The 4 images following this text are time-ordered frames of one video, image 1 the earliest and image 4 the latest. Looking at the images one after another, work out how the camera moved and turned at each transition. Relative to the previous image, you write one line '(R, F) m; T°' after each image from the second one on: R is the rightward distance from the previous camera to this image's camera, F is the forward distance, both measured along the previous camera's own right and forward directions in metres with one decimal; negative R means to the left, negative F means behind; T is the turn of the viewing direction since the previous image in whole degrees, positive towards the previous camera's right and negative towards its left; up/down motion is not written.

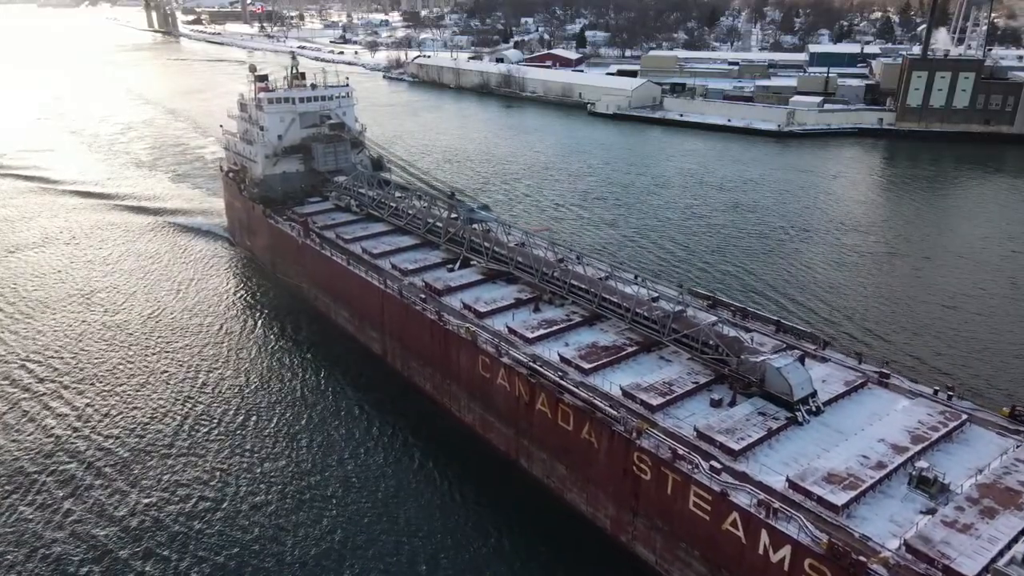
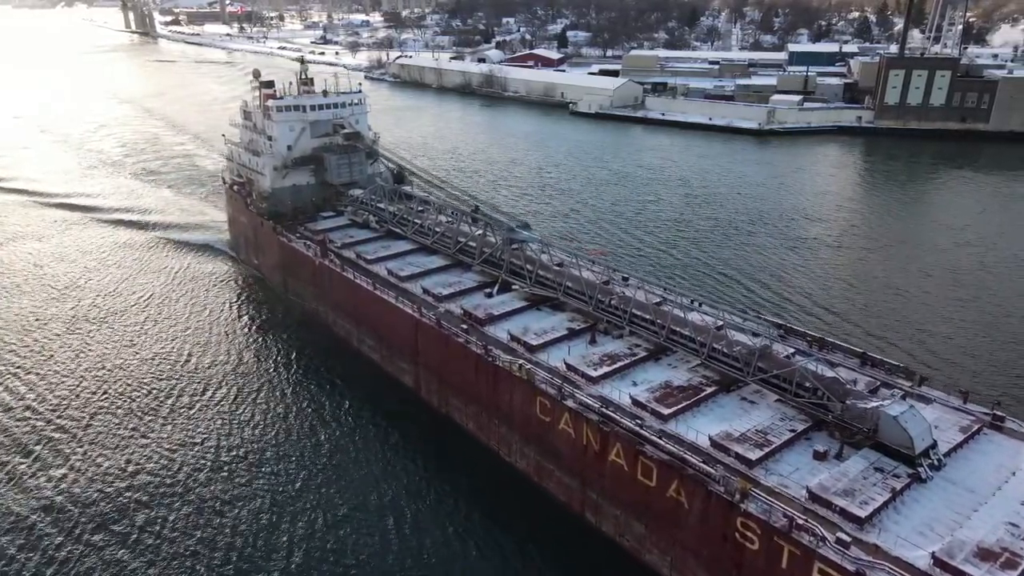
(-1.3, +1.5) m; +1°
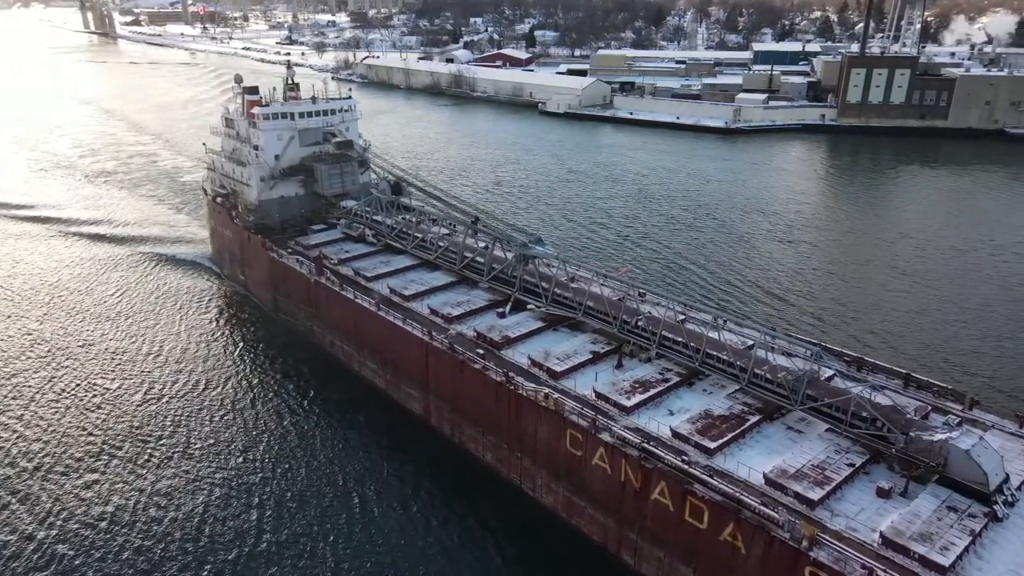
(-0.9, +1.0) m; +2°
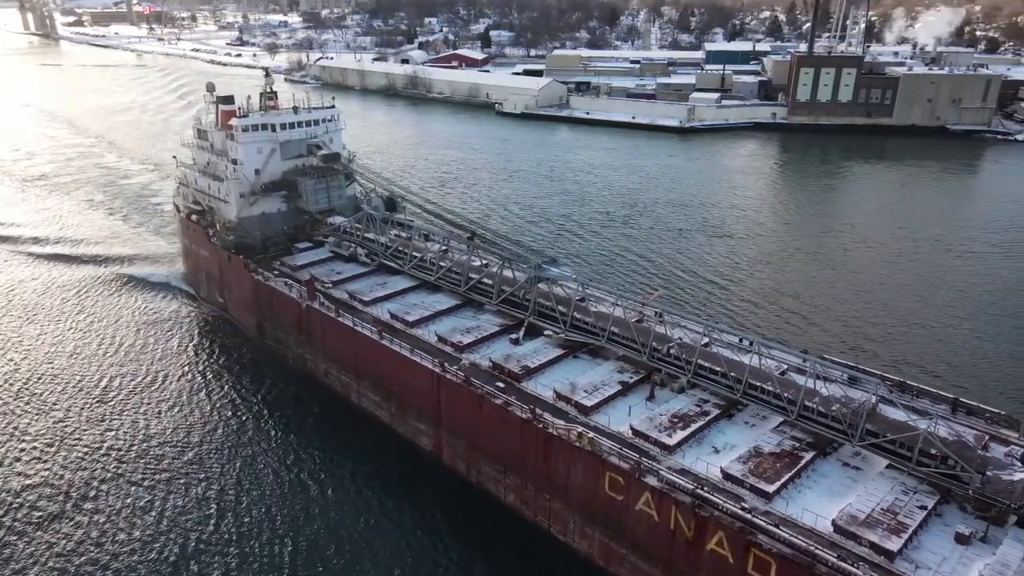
(-1.0, +1.0) m; +3°
